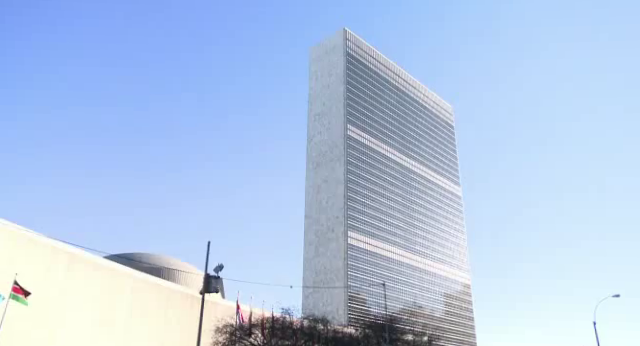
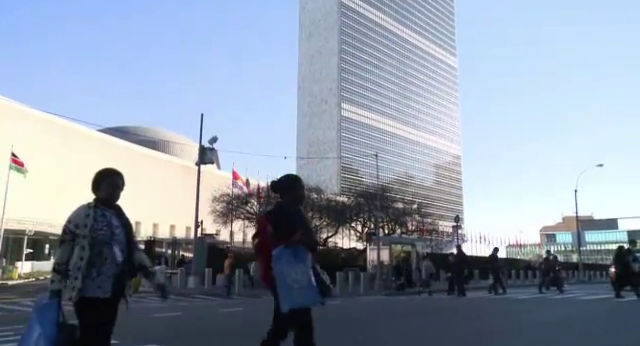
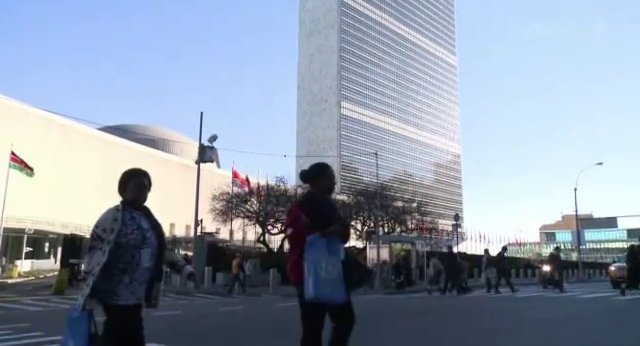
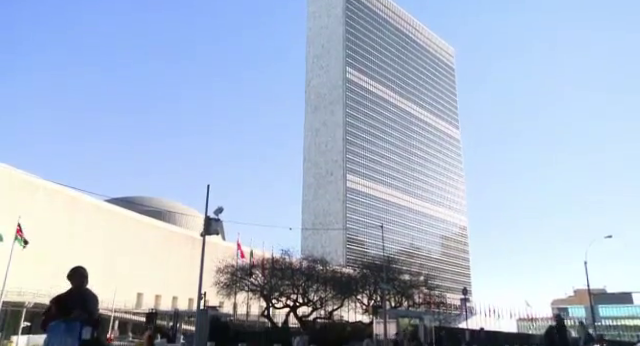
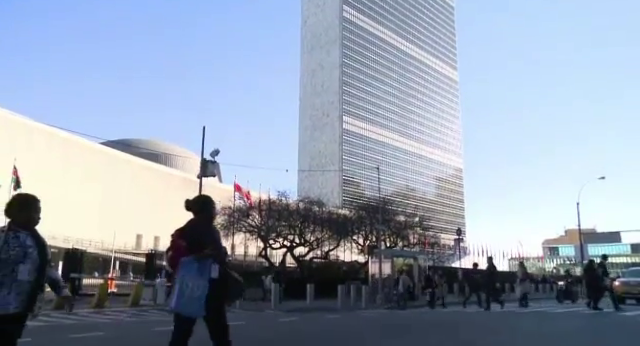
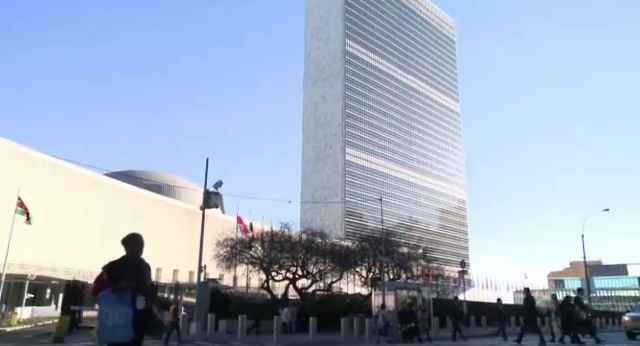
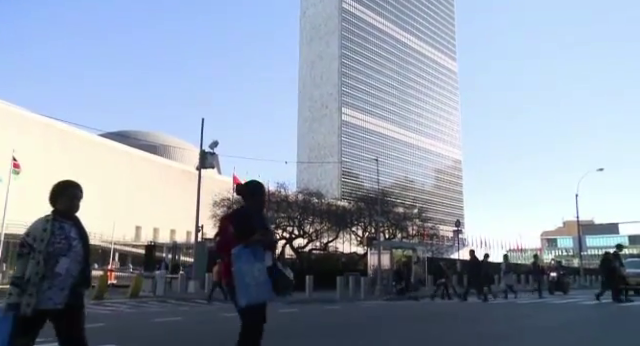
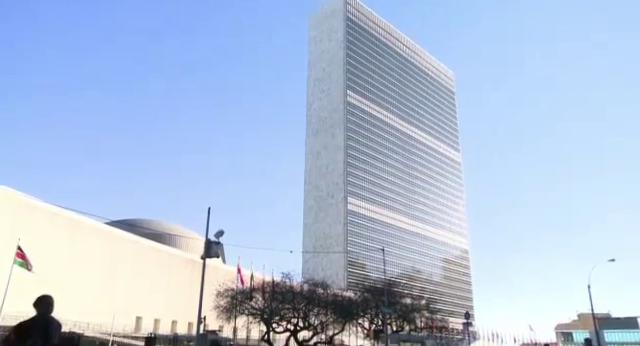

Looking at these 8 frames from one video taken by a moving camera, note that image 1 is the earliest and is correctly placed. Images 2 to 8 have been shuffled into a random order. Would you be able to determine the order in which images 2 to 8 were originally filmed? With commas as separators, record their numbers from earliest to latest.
8, 4, 6, 5, 7, 2, 3
